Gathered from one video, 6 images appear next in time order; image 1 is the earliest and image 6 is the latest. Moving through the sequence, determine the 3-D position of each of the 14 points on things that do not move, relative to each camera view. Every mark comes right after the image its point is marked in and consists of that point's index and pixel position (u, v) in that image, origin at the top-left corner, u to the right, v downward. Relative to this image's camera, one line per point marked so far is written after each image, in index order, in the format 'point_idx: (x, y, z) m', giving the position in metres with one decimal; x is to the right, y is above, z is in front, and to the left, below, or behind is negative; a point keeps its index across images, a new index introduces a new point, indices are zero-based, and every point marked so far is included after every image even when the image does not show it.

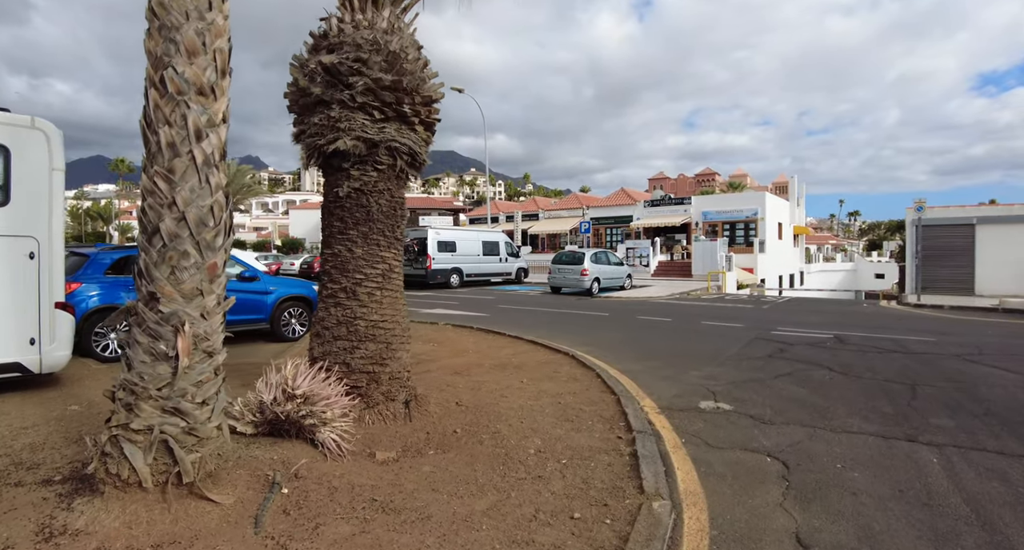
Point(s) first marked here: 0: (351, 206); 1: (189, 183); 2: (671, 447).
0: (-1.5, +0.6, +4.8) m
1: (-1.8, +0.5, +3.0) m
2: (+1.3, -1.4, +4.4) m
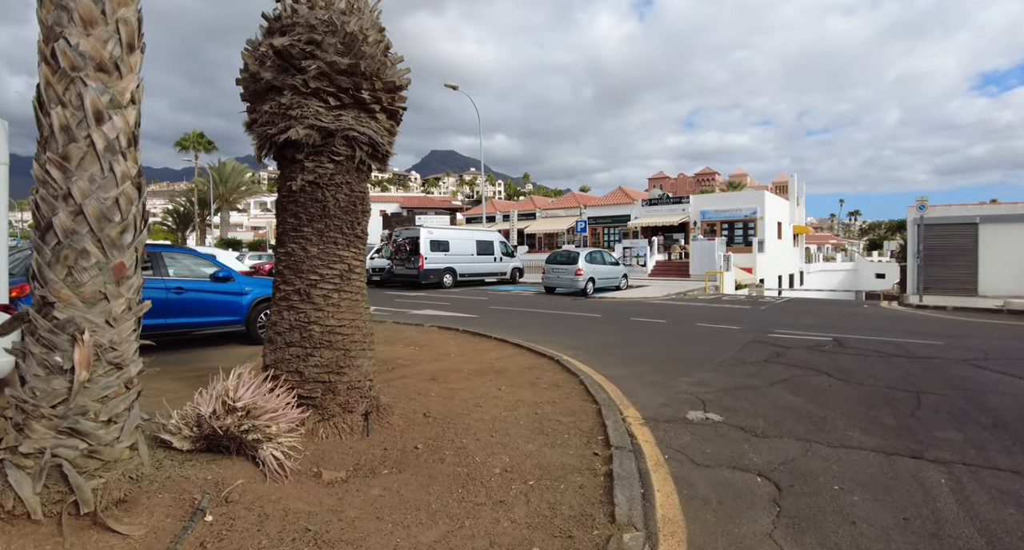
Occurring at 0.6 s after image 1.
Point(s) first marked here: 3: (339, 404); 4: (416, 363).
0: (-1.7, +0.6, +4.4) m
1: (-2.1, +0.5, +2.6) m
2: (+1.1, -1.4, +4.0) m
3: (-1.4, -1.1, +4.4) m
4: (-1.3, -1.2, +7.3) m
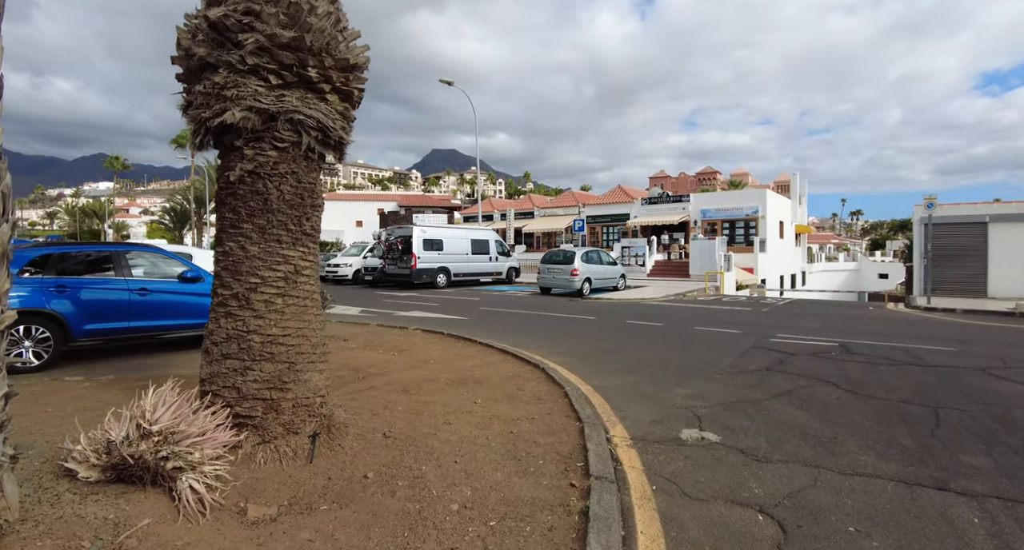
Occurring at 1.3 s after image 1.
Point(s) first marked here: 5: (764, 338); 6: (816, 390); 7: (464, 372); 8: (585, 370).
0: (-2.0, +0.6, +3.9) m
1: (-2.3, +0.5, +2.1) m
2: (+0.8, -1.5, +3.4) m
3: (-1.7, -1.1, +3.9) m
4: (-1.6, -1.2, +6.7) m
5: (+4.4, -1.1, +9.3) m
6: (+3.4, -1.3, +6.0) m
7: (-0.6, -1.3, +6.8) m
8: (+0.9, -1.2, +6.9) m
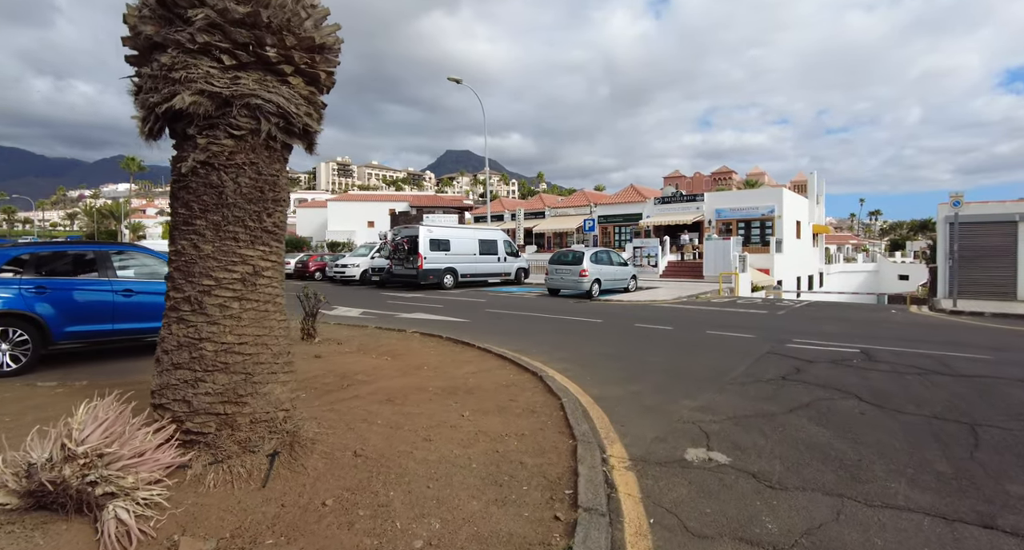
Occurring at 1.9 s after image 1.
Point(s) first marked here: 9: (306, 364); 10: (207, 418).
0: (-2.1, +0.6, +3.5) m
1: (-2.5, +0.5, +1.7) m
2: (+0.7, -1.5, +3.0) m
3: (-1.8, -1.1, +3.5) m
4: (-1.6, -1.2, +6.4) m
5: (+4.4, -1.1, +8.8) m
6: (+3.4, -1.3, +5.5) m
7: (-0.7, -1.3, +6.4) m
8: (+0.9, -1.3, +6.4) m
9: (-2.8, -1.2, +7.2) m
10: (-2.0, -0.9, +3.5) m
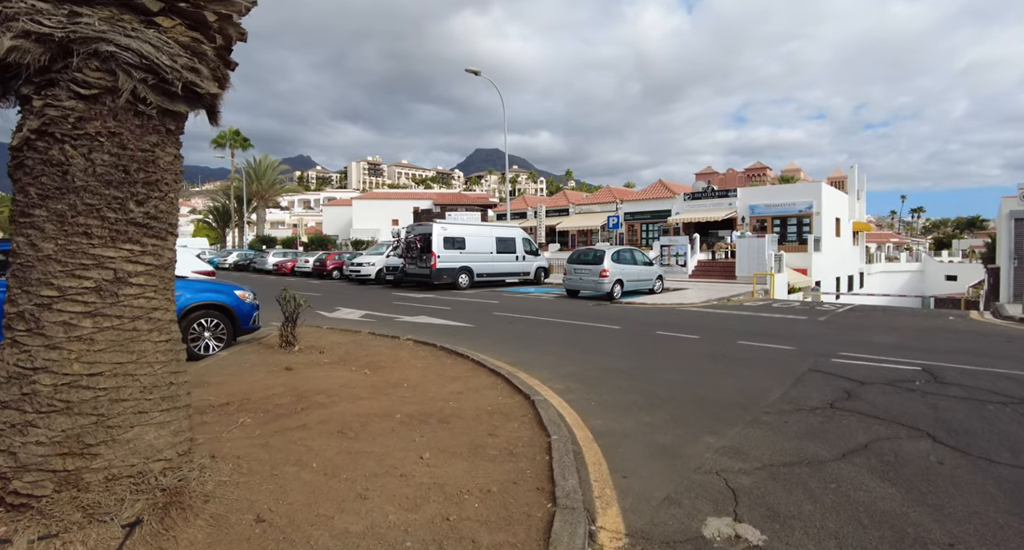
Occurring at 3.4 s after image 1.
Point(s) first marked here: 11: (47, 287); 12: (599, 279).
0: (-2.4, +0.6, +2.6) m
1: (-2.9, +0.4, +0.8) m
2: (+0.4, -1.5, +1.9) m
3: (-2.1, -1.1, +2.6) m
4: (-1.7, -1.3, +5.4) m
5: (+4.4, -1.2, +7.5) m
6: (+3.2, -1.4, +4.3) m
7: (-0.8, -1.3, +5.4) m
8: (+0.8, -1.3, +5.4) m
9: (-2.9, -1.3, +6.3) m
10: (-2.3, -1.0, +2.5) m
11: (-2.3, -0.1, +2.6) m
12: (+2.8, -0.2, +16.7) m
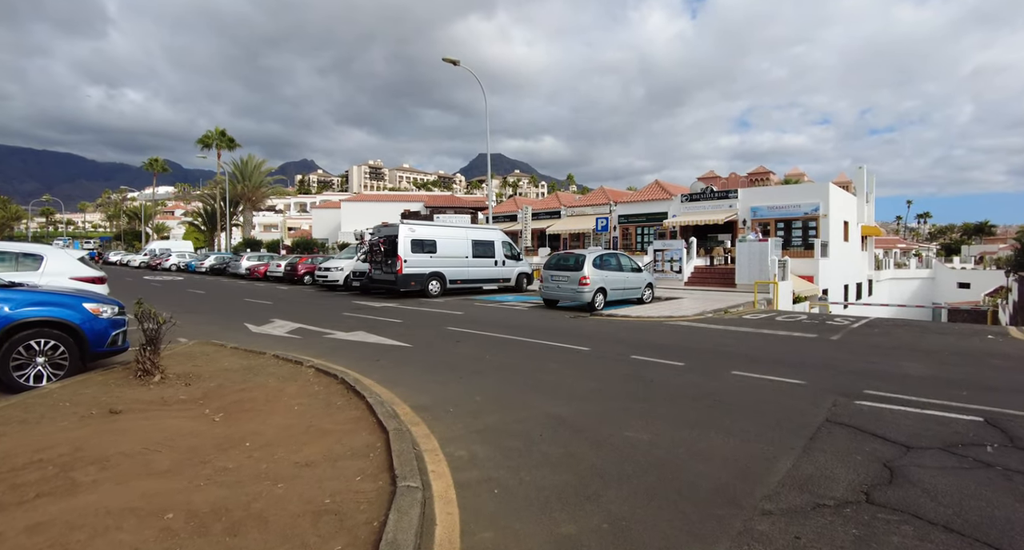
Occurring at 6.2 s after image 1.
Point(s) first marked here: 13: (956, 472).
0: (-3.3, +0.5, +0.8) m
1: (-3.8, +0.4, -1.0) m
2: (-0.6, -1.6, +0.1) m
3: (-3.0, -1.2, +0.7) m
4: (-2.6, -1.4, +3.6) m
5: (+3.5, -1.3, +5.6) m
6: (+2.3, -1.5, +2.4) m
7: (-1.7, -1.4, +3.6) m
8: (-0.1, -1.4, +3.5) m
9: (-3.8, -1.3, +4.5) m
10: (-3.2, -1.0, +0.7) m
11: (-3.2, -0.1, +0.8) m
12: (+1.9, -0.4, +14.8) m
13: (+3.1, -1.4, +3.7) m
